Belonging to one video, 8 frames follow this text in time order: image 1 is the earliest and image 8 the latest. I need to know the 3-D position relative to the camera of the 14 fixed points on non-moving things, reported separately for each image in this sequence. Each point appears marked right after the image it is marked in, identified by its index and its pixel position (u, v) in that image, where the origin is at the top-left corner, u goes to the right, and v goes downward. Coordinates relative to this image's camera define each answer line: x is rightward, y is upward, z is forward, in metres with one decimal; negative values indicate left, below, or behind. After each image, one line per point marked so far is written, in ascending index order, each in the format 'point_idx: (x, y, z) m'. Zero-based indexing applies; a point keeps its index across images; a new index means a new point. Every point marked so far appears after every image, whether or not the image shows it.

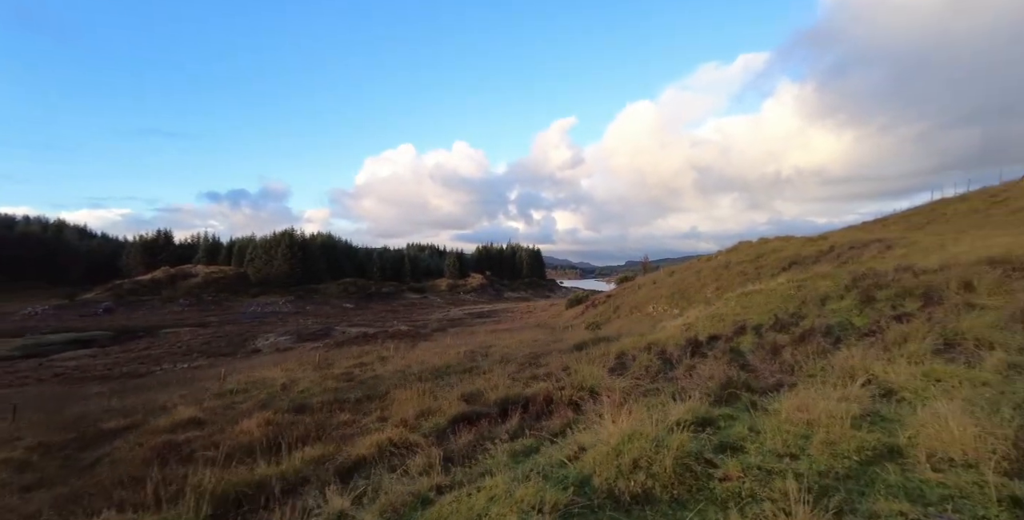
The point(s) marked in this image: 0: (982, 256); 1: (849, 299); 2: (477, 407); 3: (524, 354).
0: (+19.6, +0.2, +20.1) m
1: (+11.3, -1.3, +16.2) m
2: (-0.5, -1.9, +6.3) m
3: (+0.5, -3.4, +17.2) m
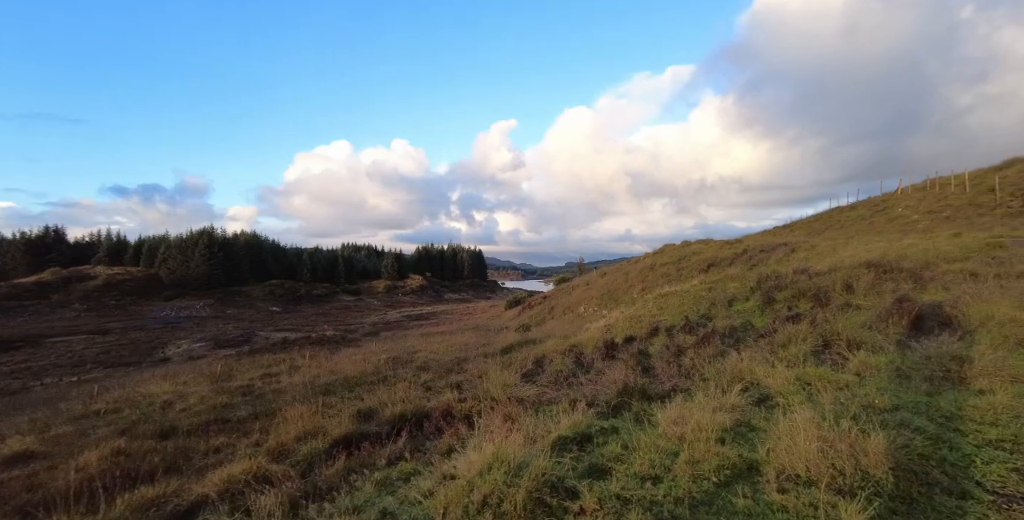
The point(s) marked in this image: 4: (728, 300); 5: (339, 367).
0: (+16.3, 0.0, +22.2) m
1: (+8.6, -1.4, +17.3) m
2: (-1.8, -2.0, +5.9) m
3: (-2.3, -3.5, +16.8) m
4: (+8.0, -1.5, +17.8) m
5: (-5.3, -3.3, +14.9) m
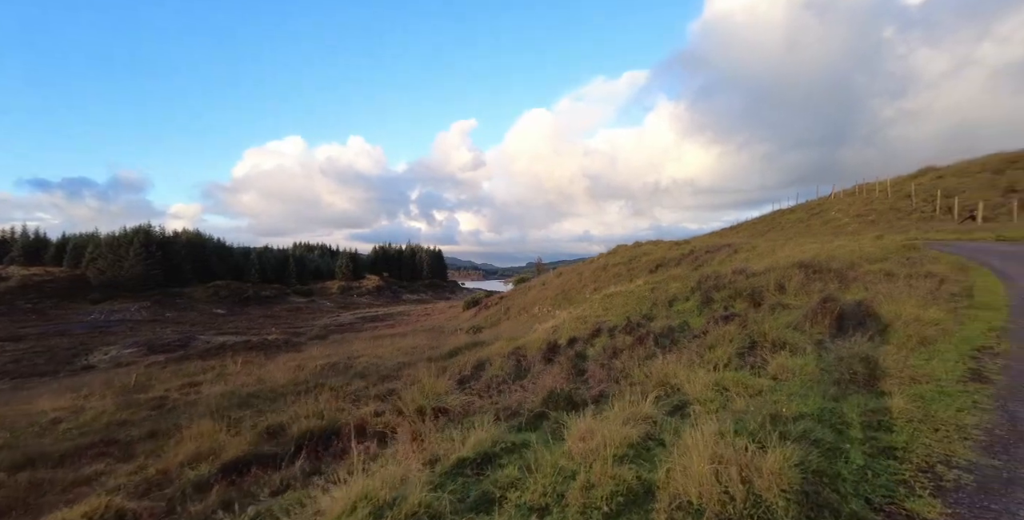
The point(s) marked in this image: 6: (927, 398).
0: (+13.8, -0.1, +23.2) m
1: (+6.6, -1.5, +17.6) m
2: (-2.7, -2.1, +5.3) m
3: (-4.2, -3.6, +16.3) m
4: (+6.0, -1.5, +18.1) m
5: (-7.1, -3.4, +14.0) m
6: (+3.7, -1.2, +4.3) m
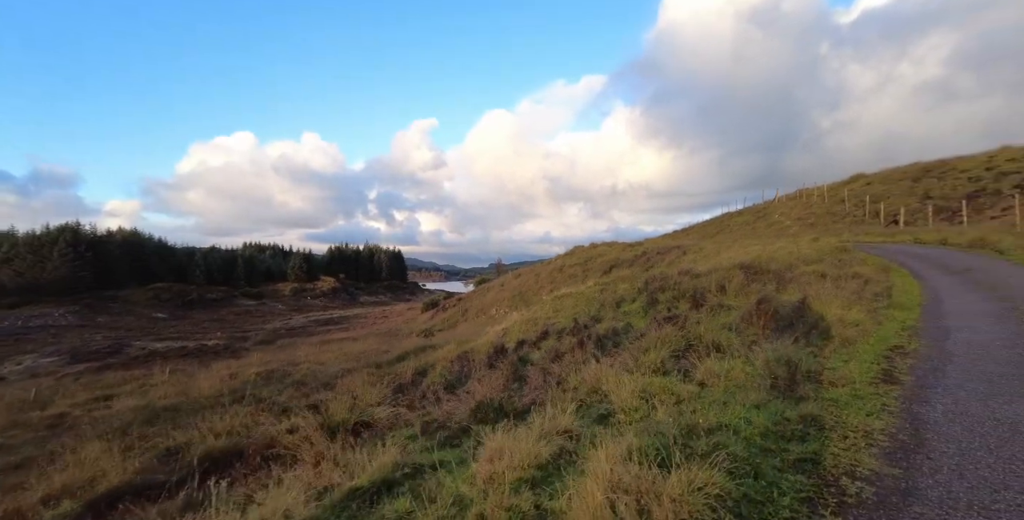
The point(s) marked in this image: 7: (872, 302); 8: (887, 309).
0: (+11.5, -0.1, +24.0) m
1: (+4.8, -1.5, +17.8) m
2: (-3.5, -2.1, +4.8) m
3: (-5.9, -3.6, +15.6) m
4: (+4.0, -1.6, +18.2) m
5: (-8.6, -3.4, +13.1) m
6: (+3.0, -1.3, +4.3) m
7: (+9.3, -1.1, +12.4) m
8: (+8.7, -1.1, +11.1) m
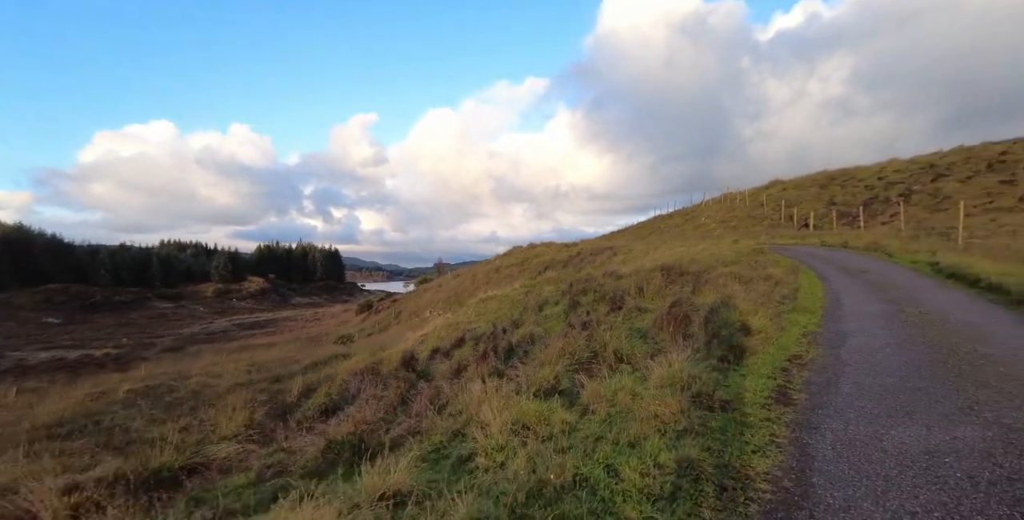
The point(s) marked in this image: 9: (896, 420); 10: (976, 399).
0: (+7.7, -0.2, +24.3) m
1: (+1.8, -1.6, +17.4) m
2: (-4.8, -2.2, +3.5) m
3: (-8.5, -3.7, +13.8) m
4: (+1.0, -1.7, +17.7) m
5: (-10.9, -3.5, +11.1) m
6: (+1.7, -1.4, +3.7) m
7: (+7.0, -1.2, +12.6) m
8: (+6.5, -1.2, +11.2) m
9: (+3.3, -1.4, +4.1) m
10: (+4.4, -1.3, +4.6) m
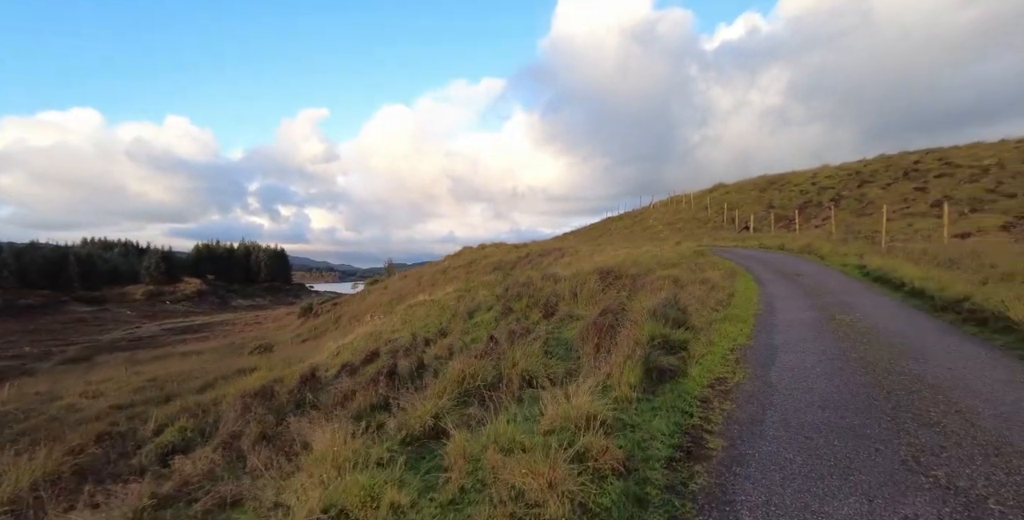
0: (+4.6, -0.3, +23.7) m
1: (-0.7, -1.7, +16.3) m
2: (-5.9, -2.3, +1.7) m
3: (-10.6, -3.8, +11.7) m
4: (-1.4, -1.8, +16.5) m
5: (-12.7, -3.6, +8.7) m
6: (+0.5, -1.5, +2.6) m
7: (+5.0, -1.3, +11.9) m
8: (+4.6, -1.4, +10.5) m
9: (+2.1, -1.5, +3.2) m
10: (+3.2, -1.4, +3.7) m
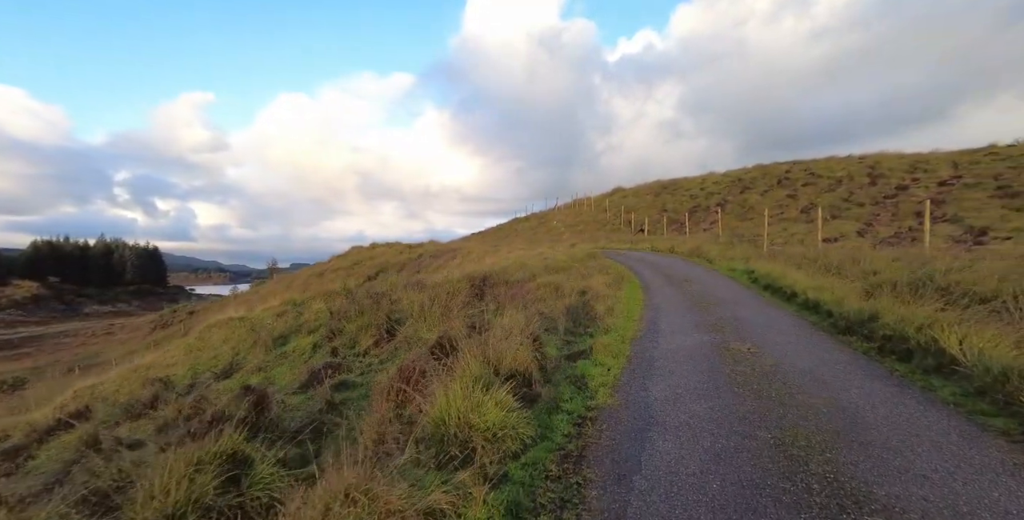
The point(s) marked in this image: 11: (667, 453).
0: (-1.3, -0.5, +20.5) m
1: (-5.1, -1.9, +12.2) m
2: (-7.5, -2.4, -3.0) m
3: (-14.0, -3.9, +5.9) m
4: (-5.9, -1.9, +12.3) m
5: (-15.5, -3.7, +2.6) m
6: (-1.3, -1.7, -0.9) m
7: (+1.3, -1.5, +9.0) m
8: (+1.2, -1.5, +7.6) m
9: (+0.1, -1.7, -0.1) m
10: (+1.1, -1.6, +0.6) m
11: (+1.3, -1.6, +4.0) m
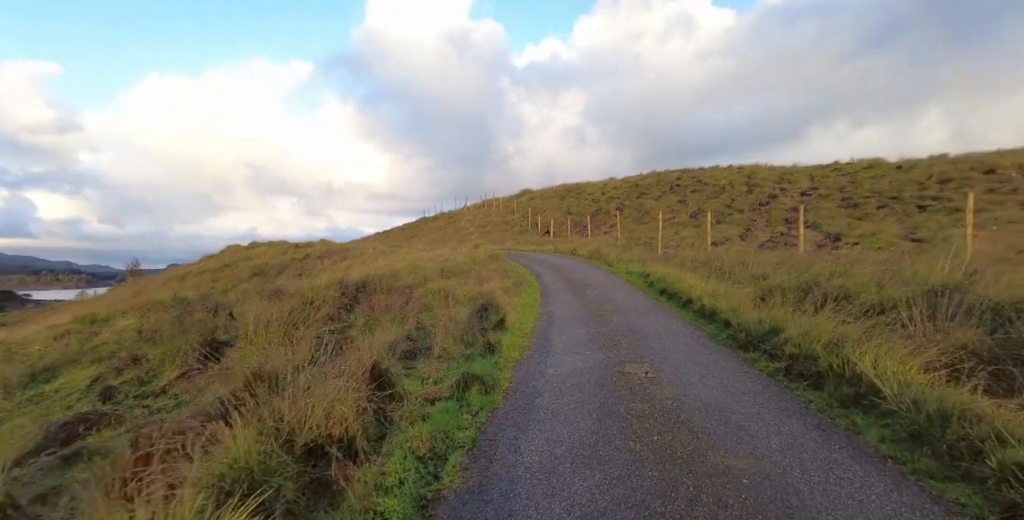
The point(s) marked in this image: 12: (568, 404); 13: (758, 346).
0: (-5.7, -0.6, +18.0) m
1: (-7.8, -2.0, +9.1) m
2: (-7.3, -2.5, -6.3) m
3: (-15.4, -4.0, +1.2) m
4: (-8.6, -2.0, +9.0) m
5: (-16.2, -3.8, -2.3) m
6: (-1.7, -1.7, -3.1) m
7: (-0.9, -1.6, +7.2) m
8: (-0.8, -1.6, +5.7) m
9: (-0.4, -1.8, -2.0) m
10: (+0.4, -1.7, -1.1) m
11: (+0.1, -1.7, +2.2) m
12: (+0.7, -1.7, +5.6) m
13: (+4.0, -1.4, +7.8) m
